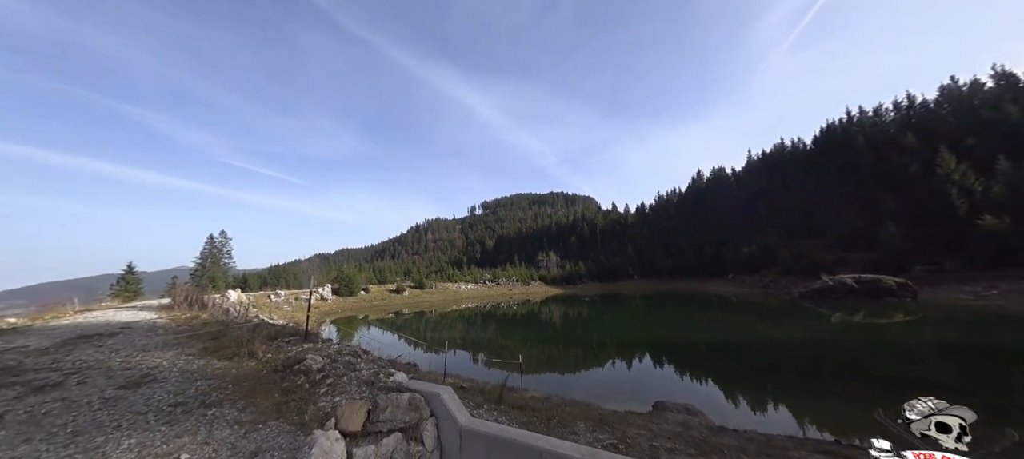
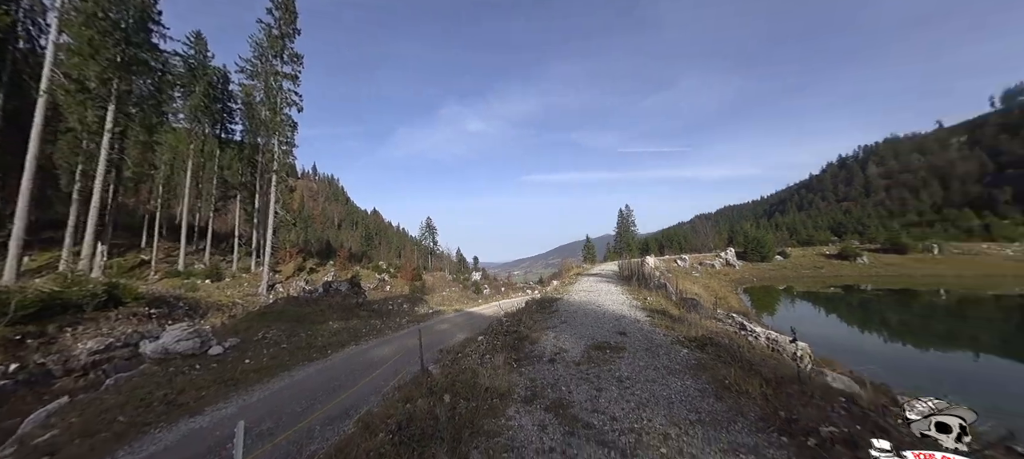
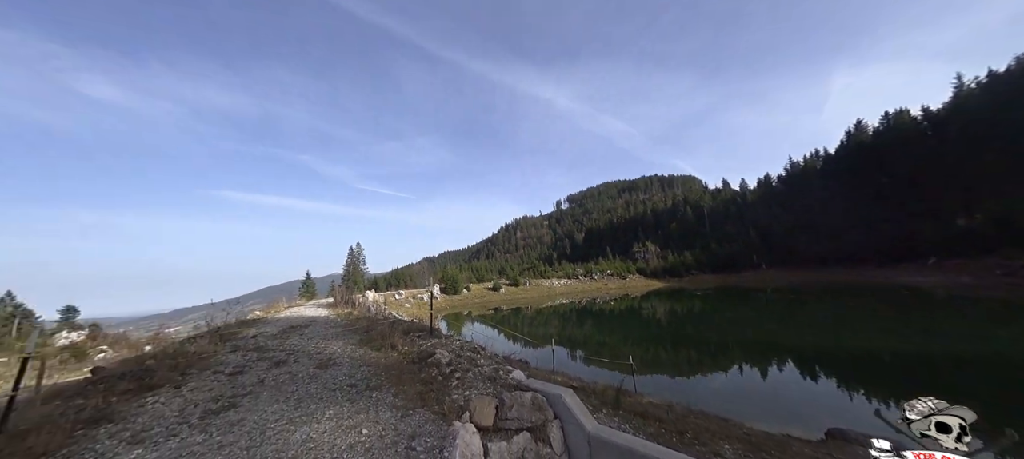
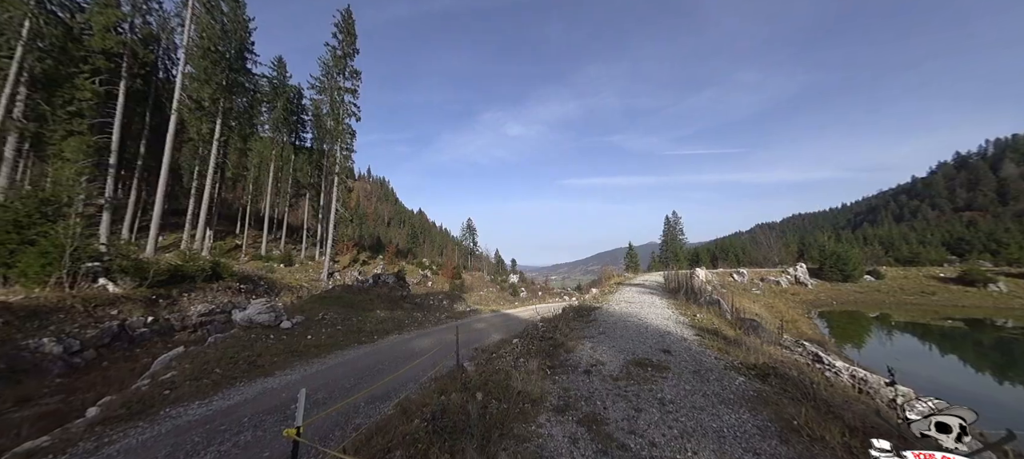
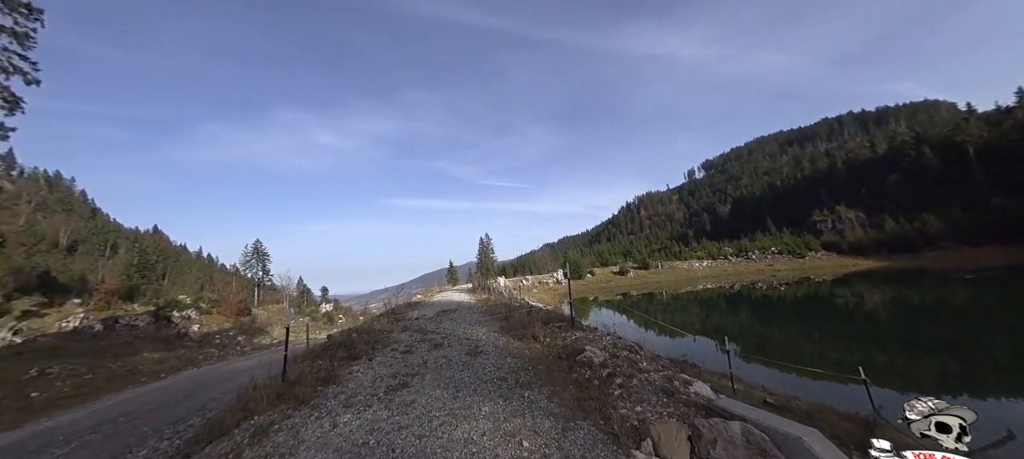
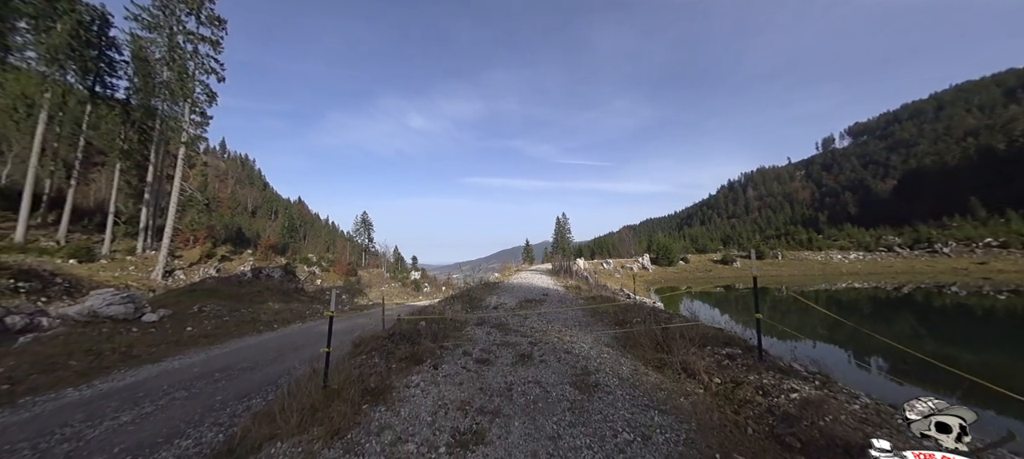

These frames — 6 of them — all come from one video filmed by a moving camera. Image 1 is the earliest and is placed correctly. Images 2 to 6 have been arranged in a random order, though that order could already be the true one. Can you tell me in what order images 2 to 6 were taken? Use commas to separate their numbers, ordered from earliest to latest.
3, 5, 6, 4, 2
